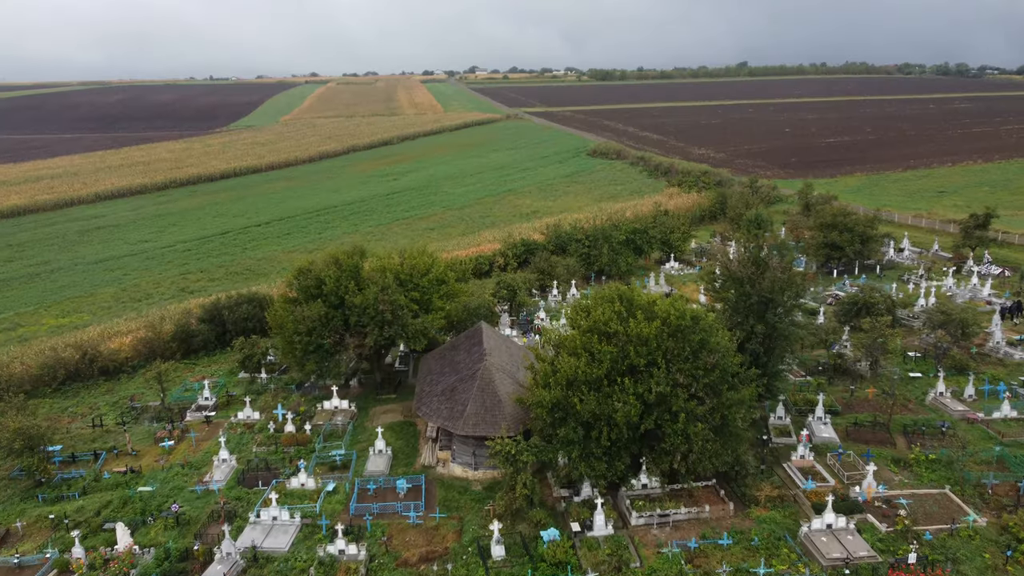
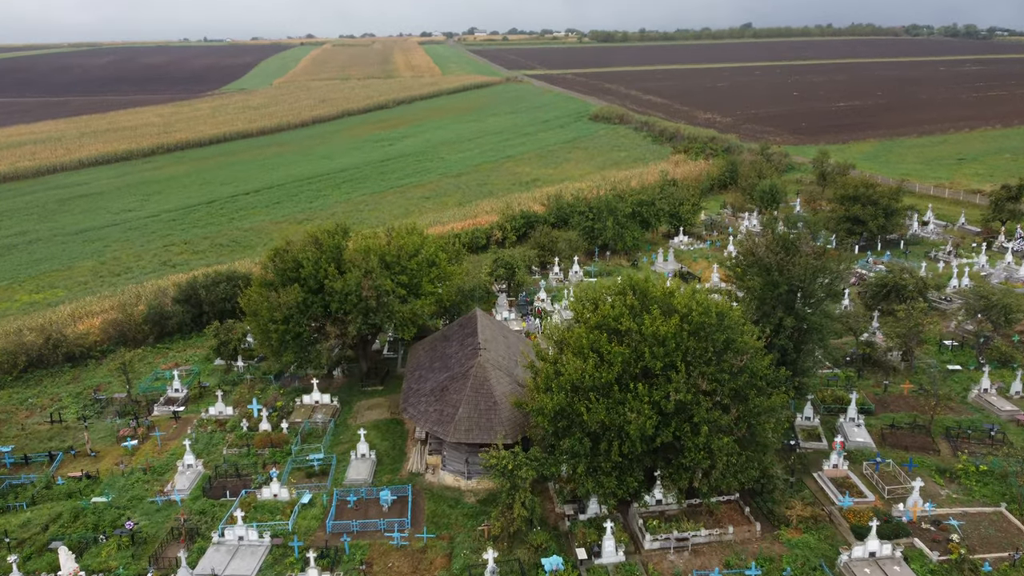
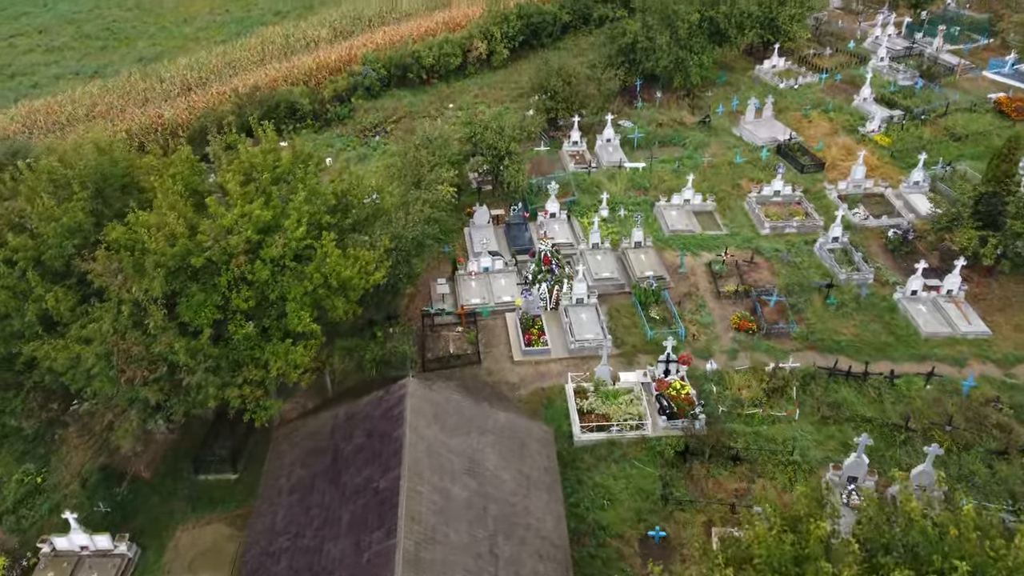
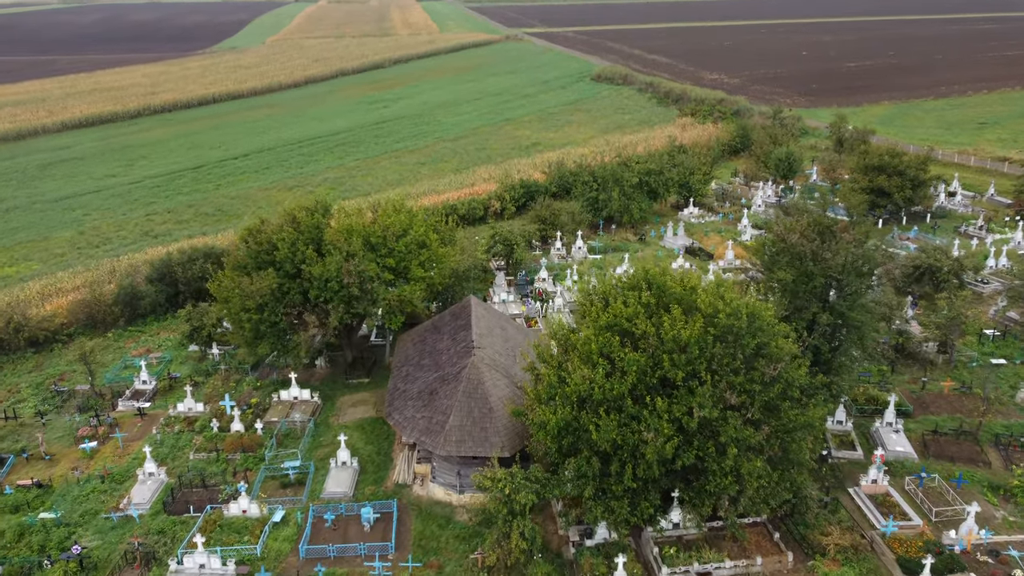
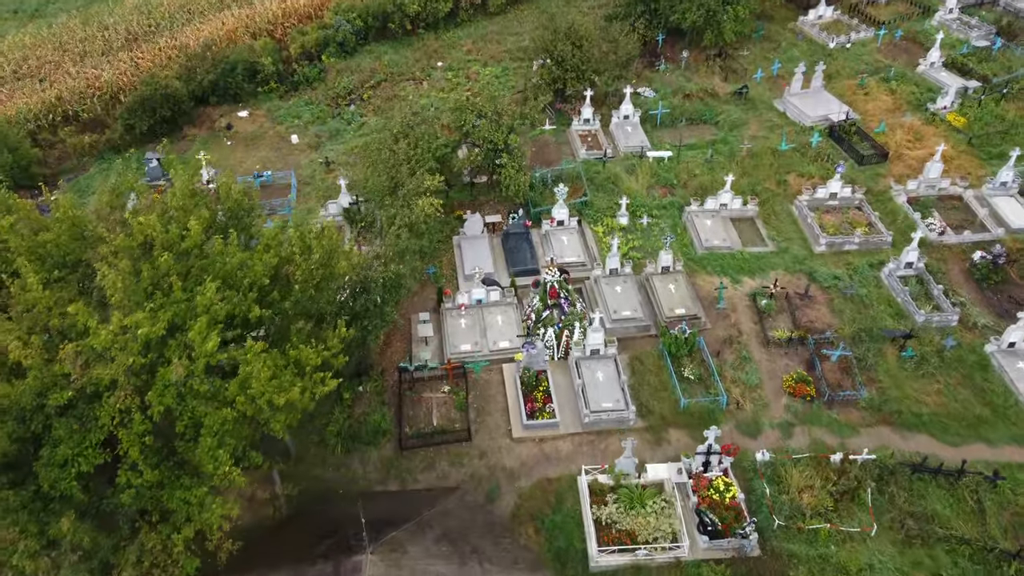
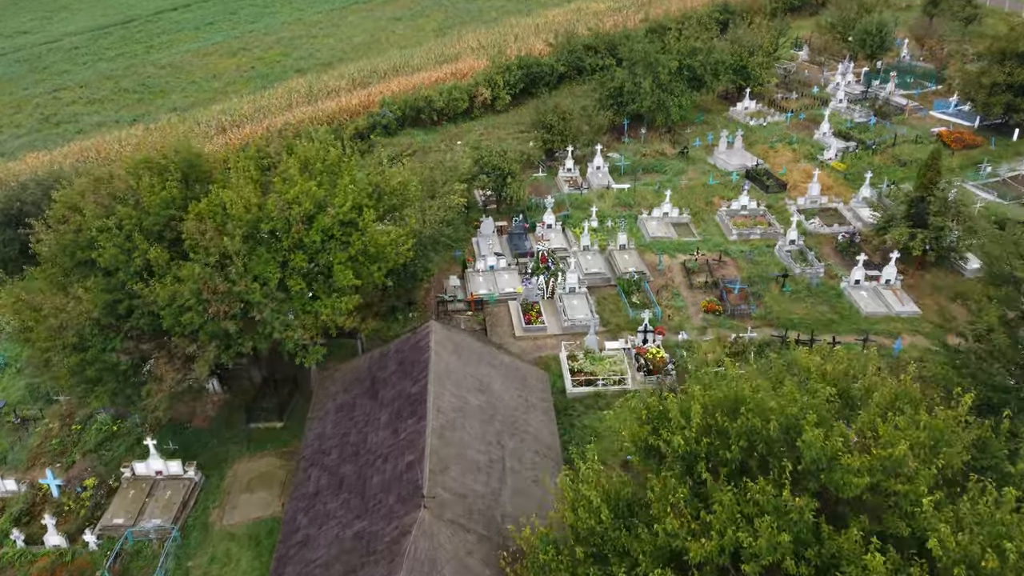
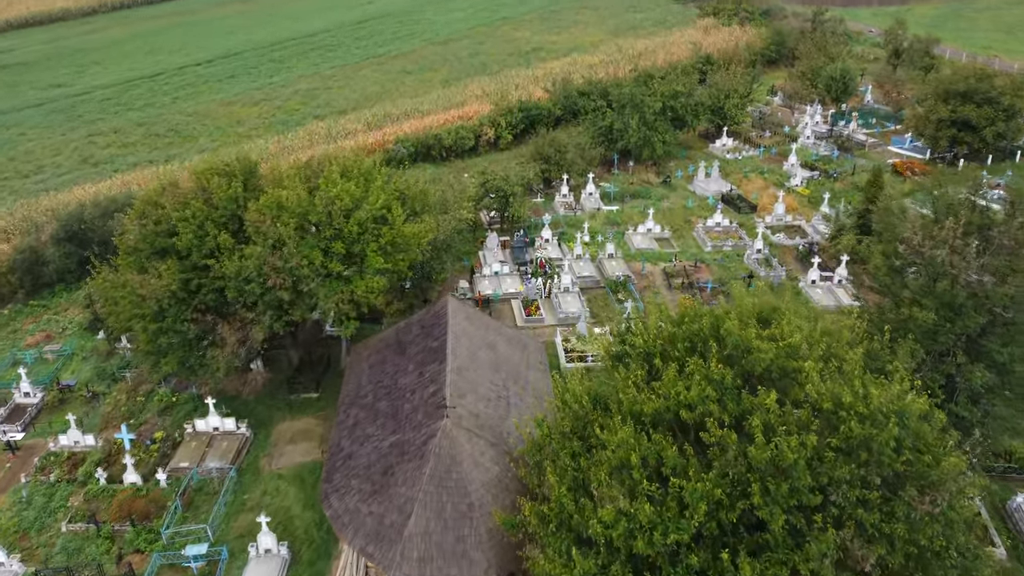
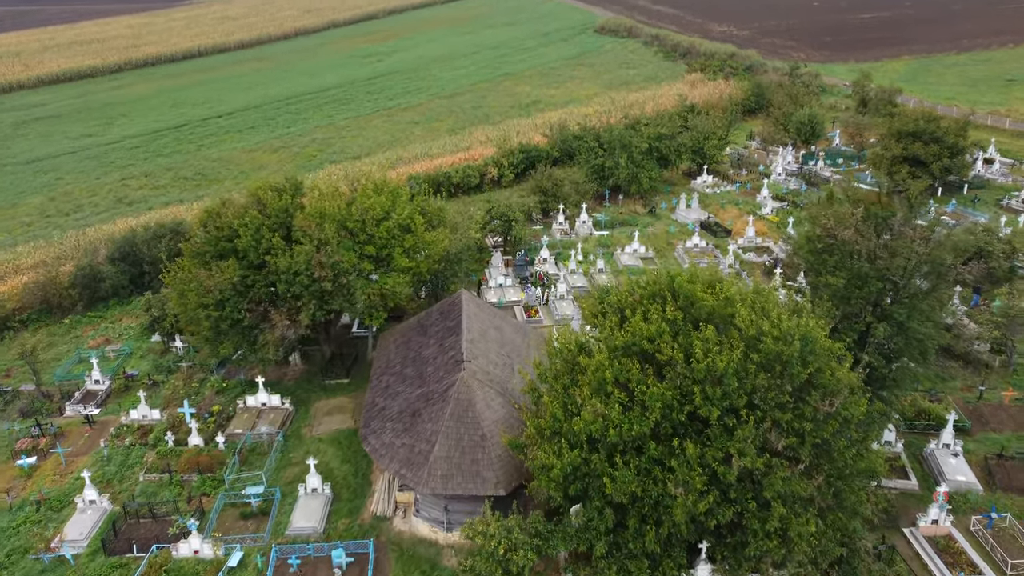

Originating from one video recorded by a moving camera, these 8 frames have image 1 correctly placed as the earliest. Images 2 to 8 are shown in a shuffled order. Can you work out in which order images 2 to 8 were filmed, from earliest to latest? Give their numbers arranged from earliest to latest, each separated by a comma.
2, 4, 8, 7, 6, 3, 5
